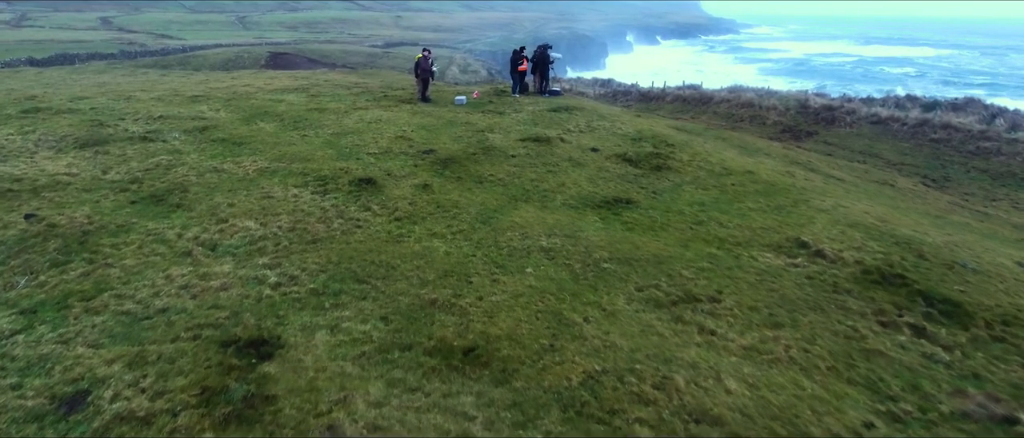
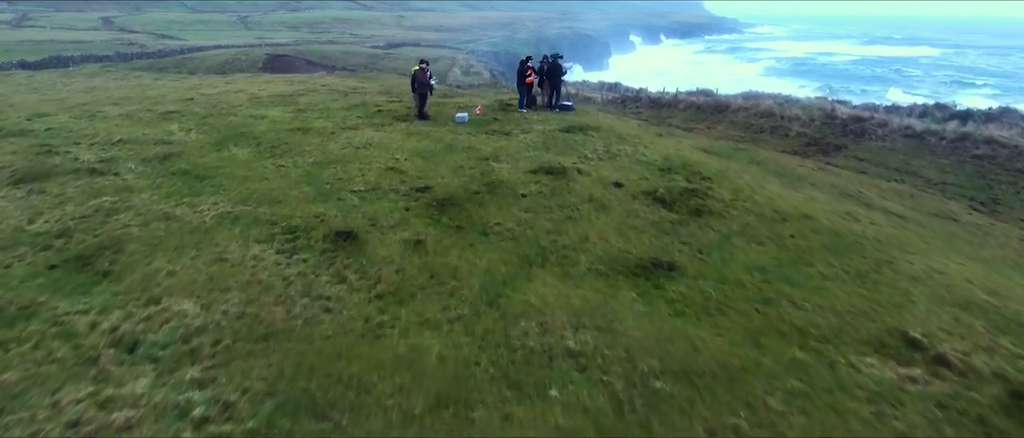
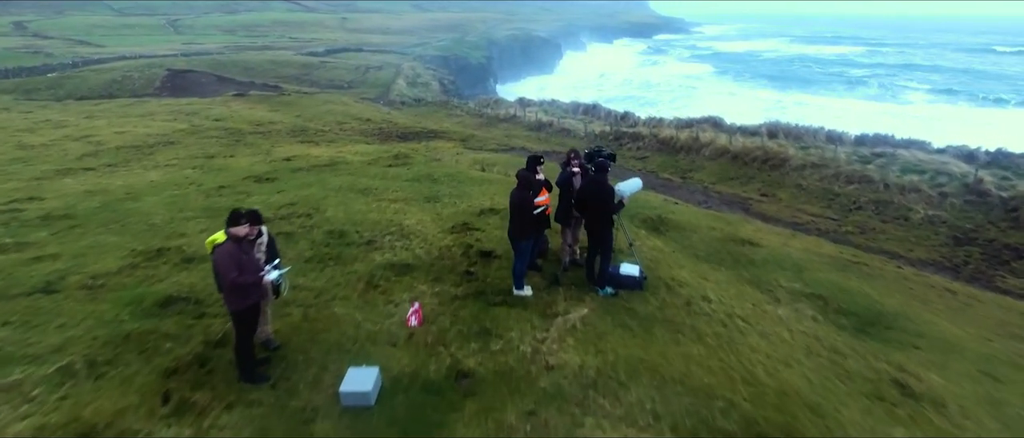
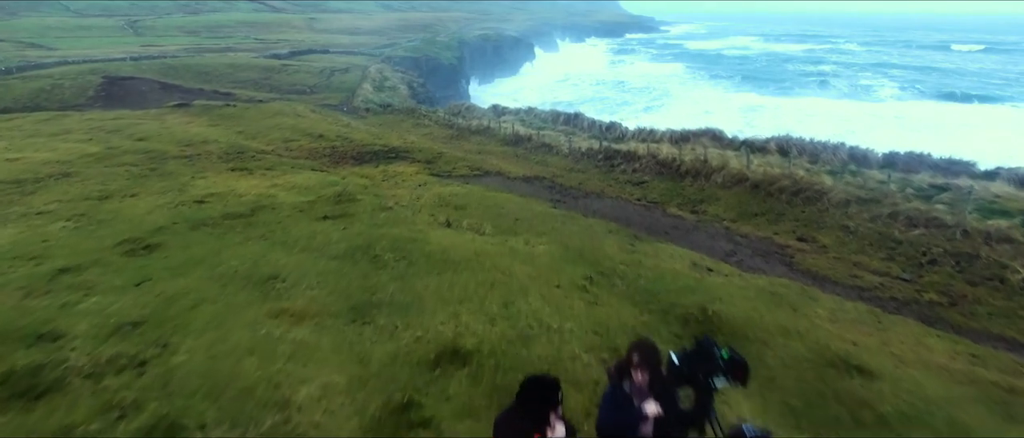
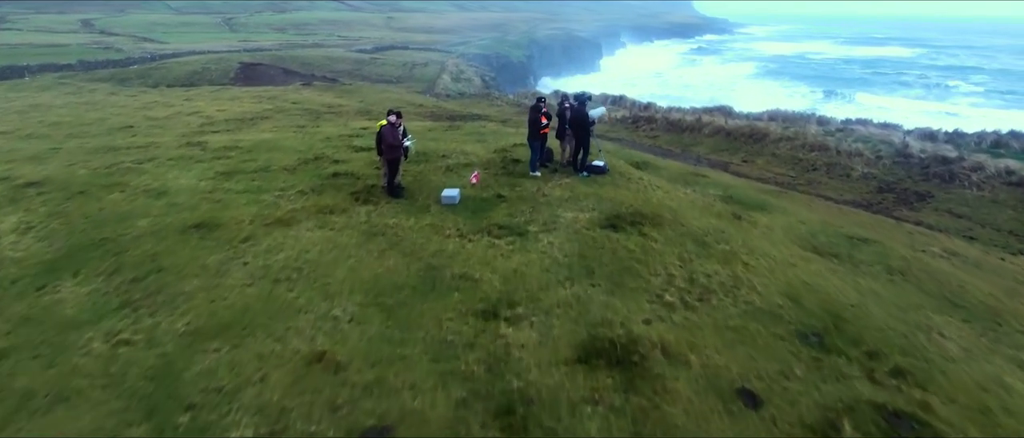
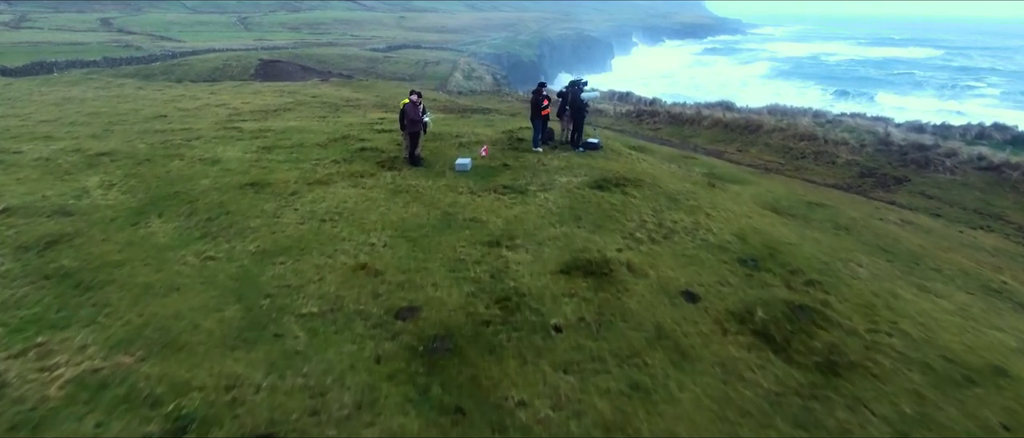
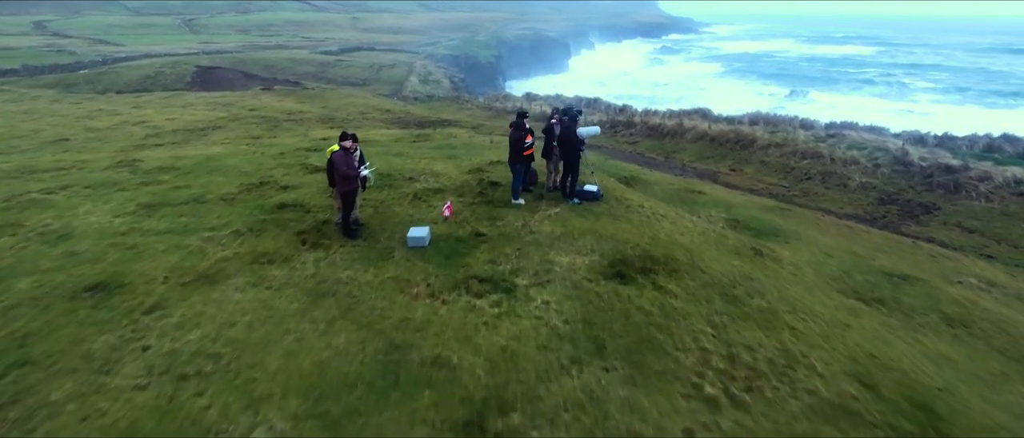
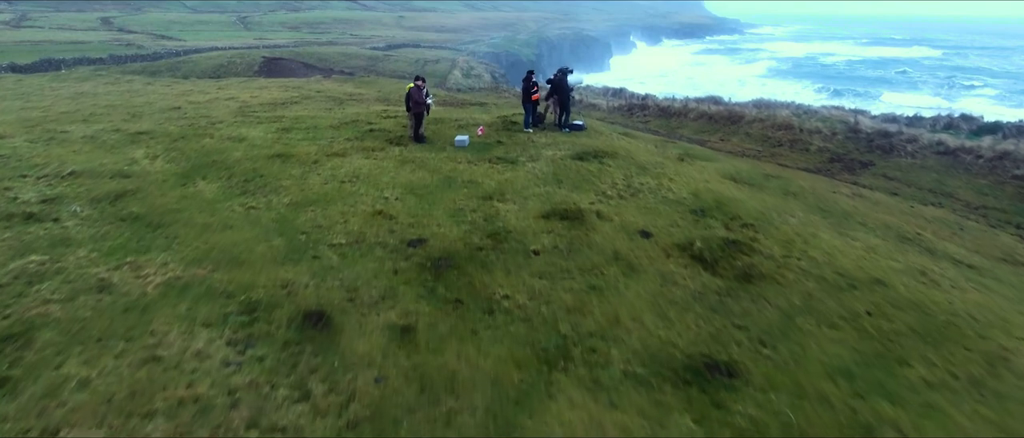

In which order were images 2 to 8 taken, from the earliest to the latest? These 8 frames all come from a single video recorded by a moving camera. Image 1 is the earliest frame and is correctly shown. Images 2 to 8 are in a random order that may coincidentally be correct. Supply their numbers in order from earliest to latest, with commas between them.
2, 8, 6, 5, 7, 3, 4
